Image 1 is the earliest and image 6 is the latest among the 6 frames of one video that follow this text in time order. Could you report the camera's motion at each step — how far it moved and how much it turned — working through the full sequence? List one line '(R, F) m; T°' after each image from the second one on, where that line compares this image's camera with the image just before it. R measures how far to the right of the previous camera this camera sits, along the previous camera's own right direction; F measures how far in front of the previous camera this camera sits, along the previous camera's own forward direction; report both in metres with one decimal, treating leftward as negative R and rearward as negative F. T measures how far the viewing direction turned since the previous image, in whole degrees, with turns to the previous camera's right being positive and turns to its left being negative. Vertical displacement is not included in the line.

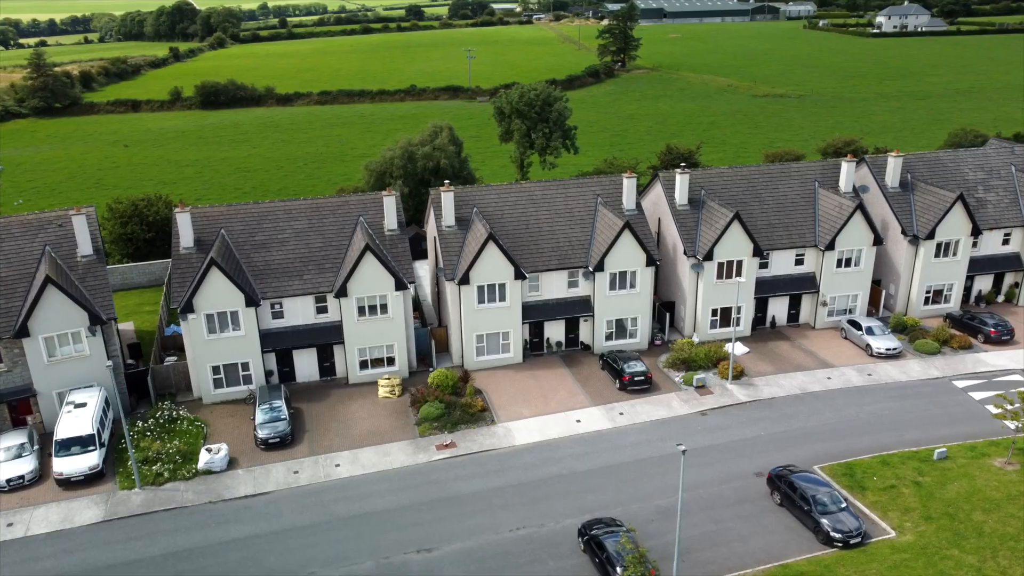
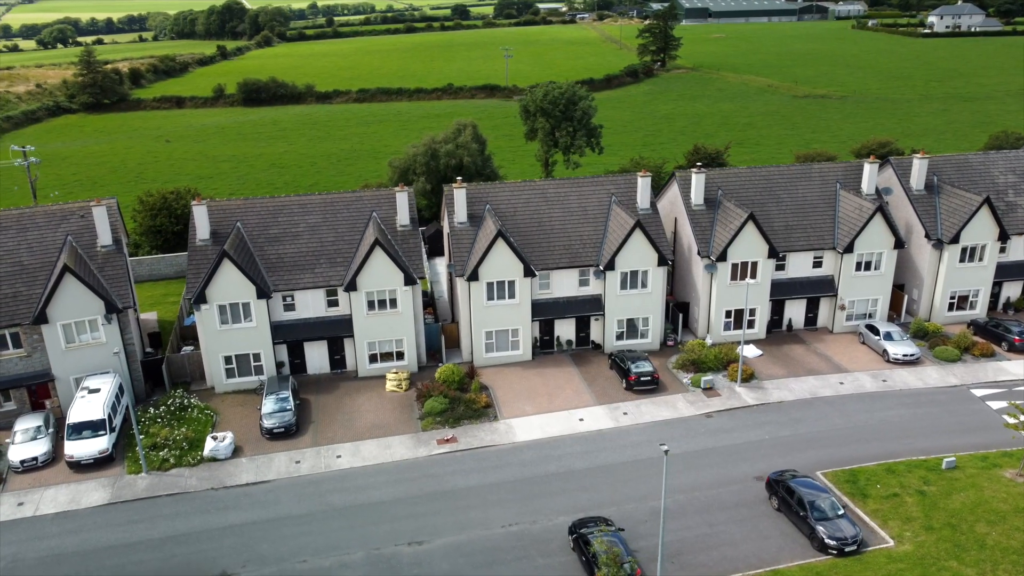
(+1.8, 0.0) m; -3°
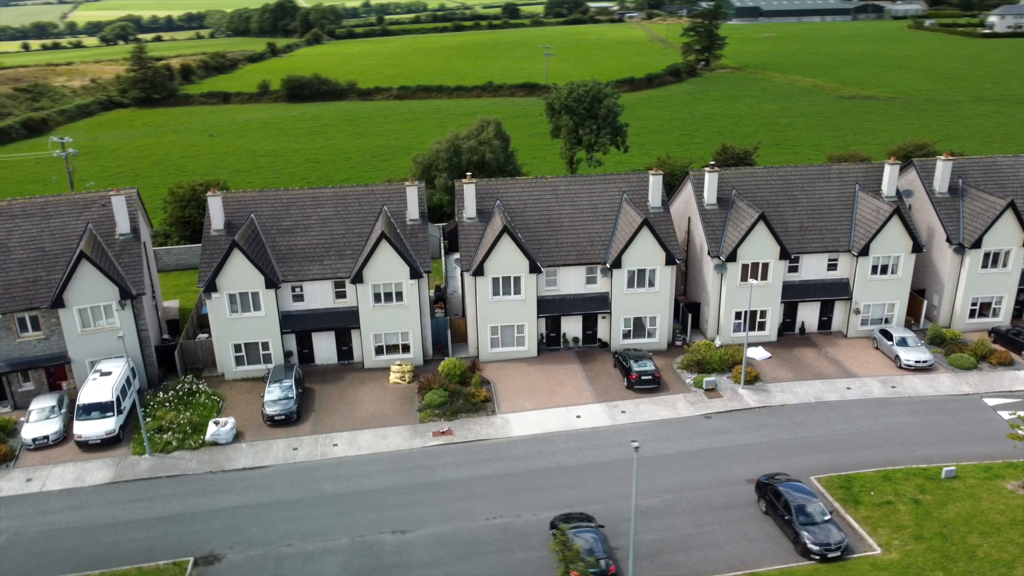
(+2.3, -0.1) m; -3°
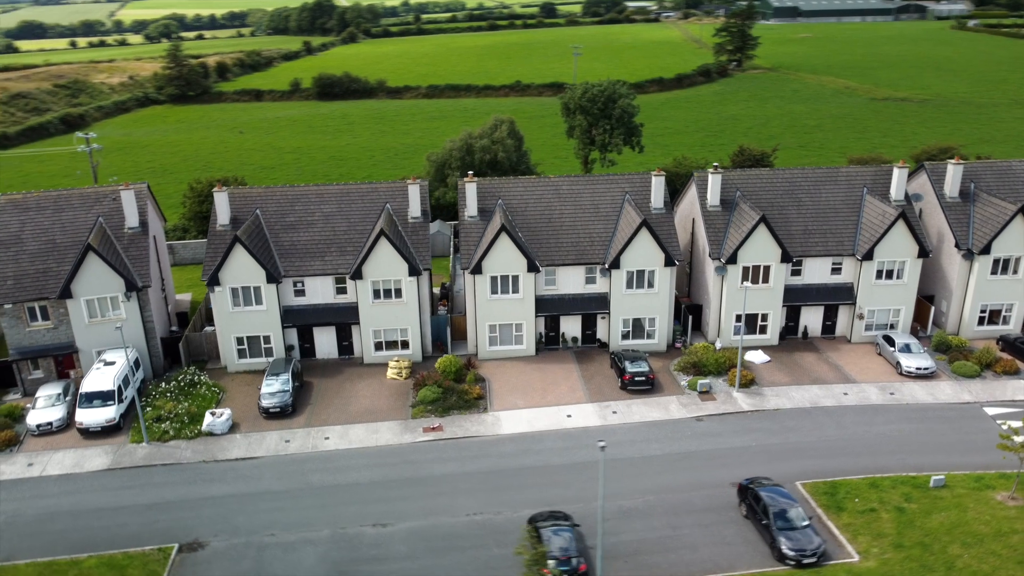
(+2.1, -0.2) m; -2°
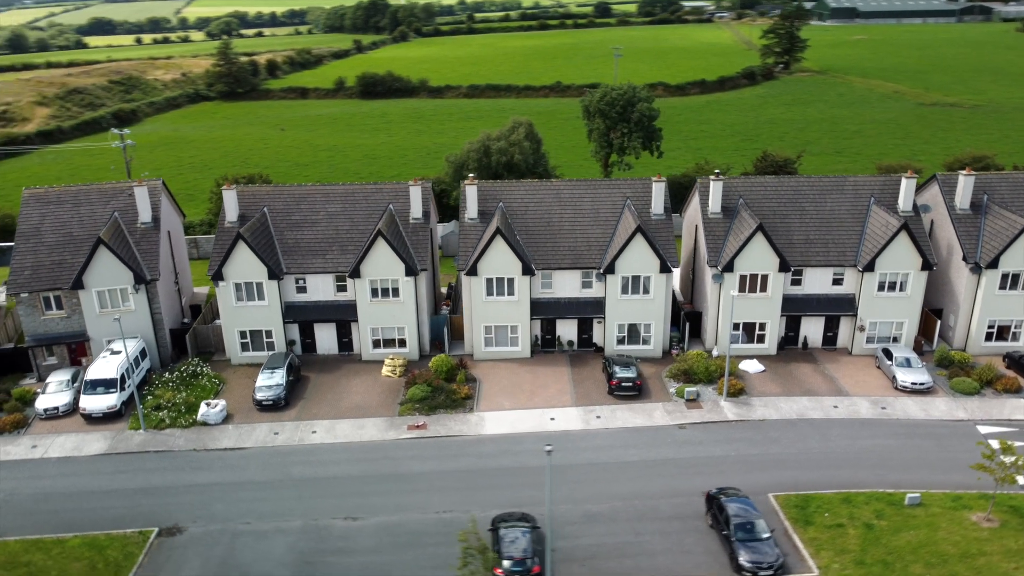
(+3.2, -0.4) m; -4°
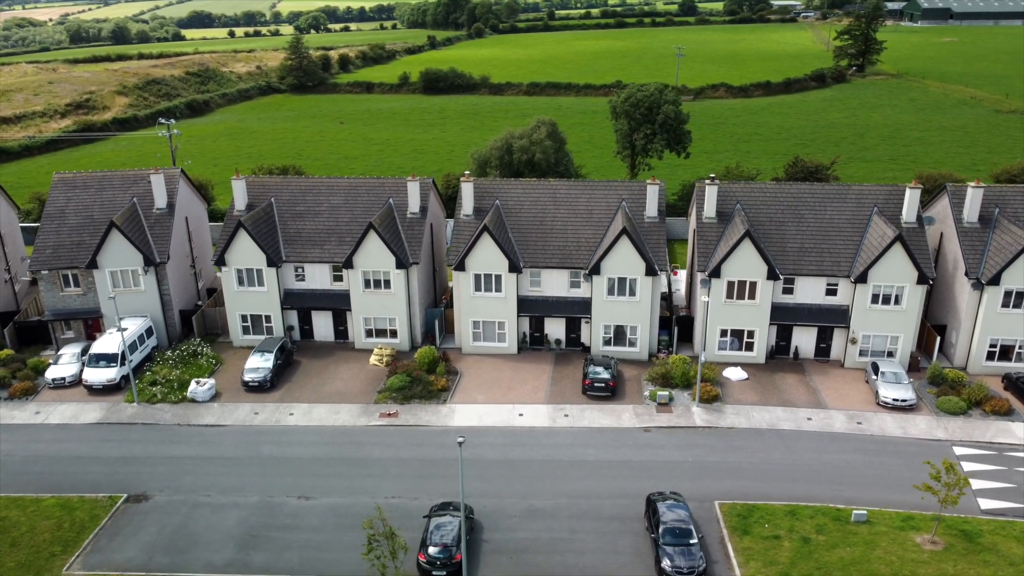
(+5.2, -0.5) m; -5°
